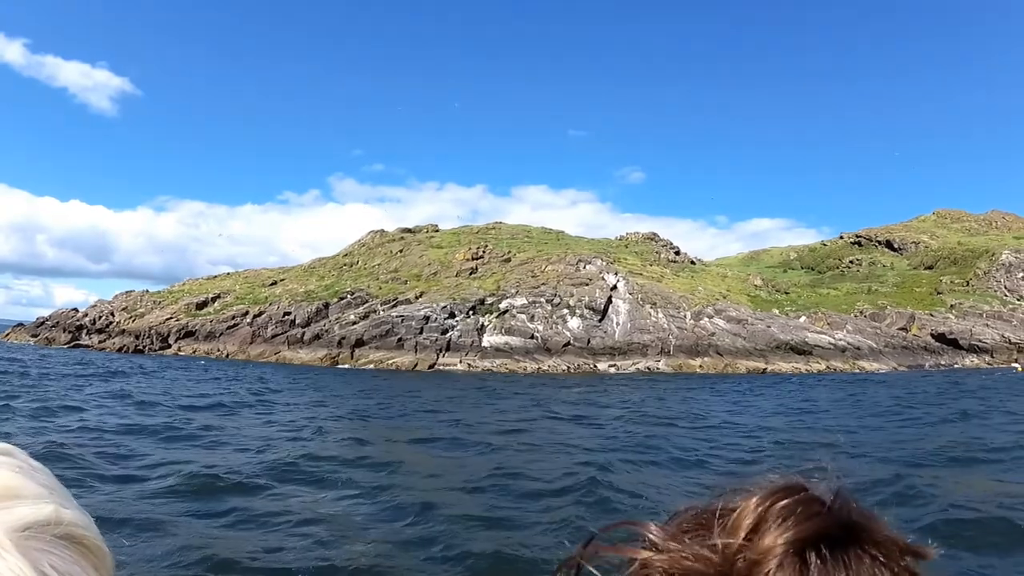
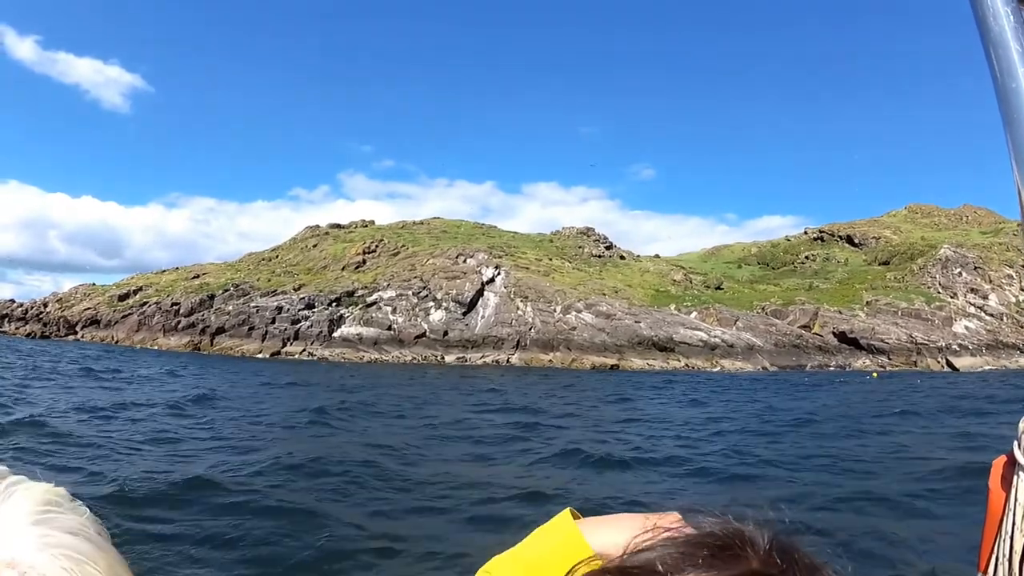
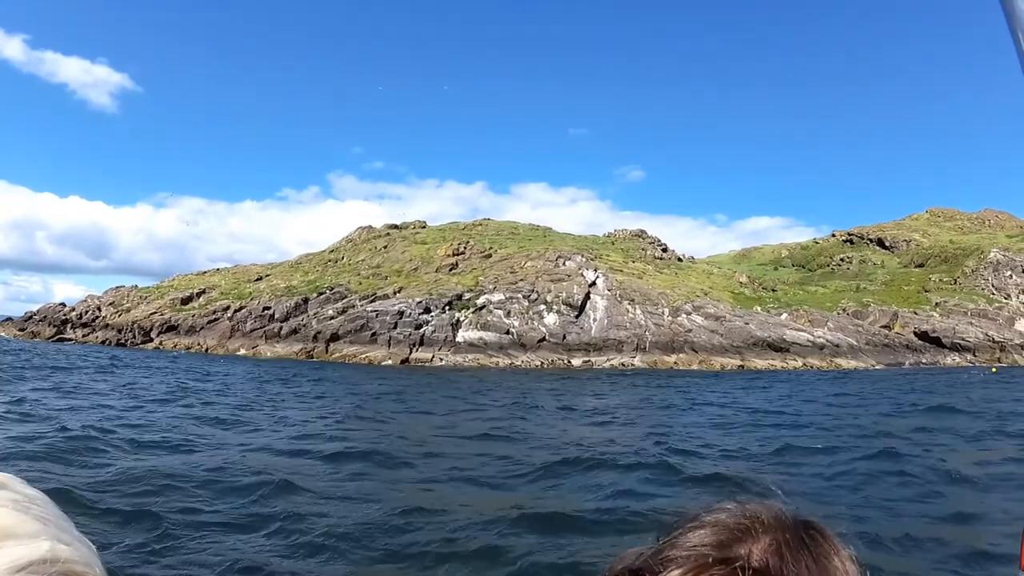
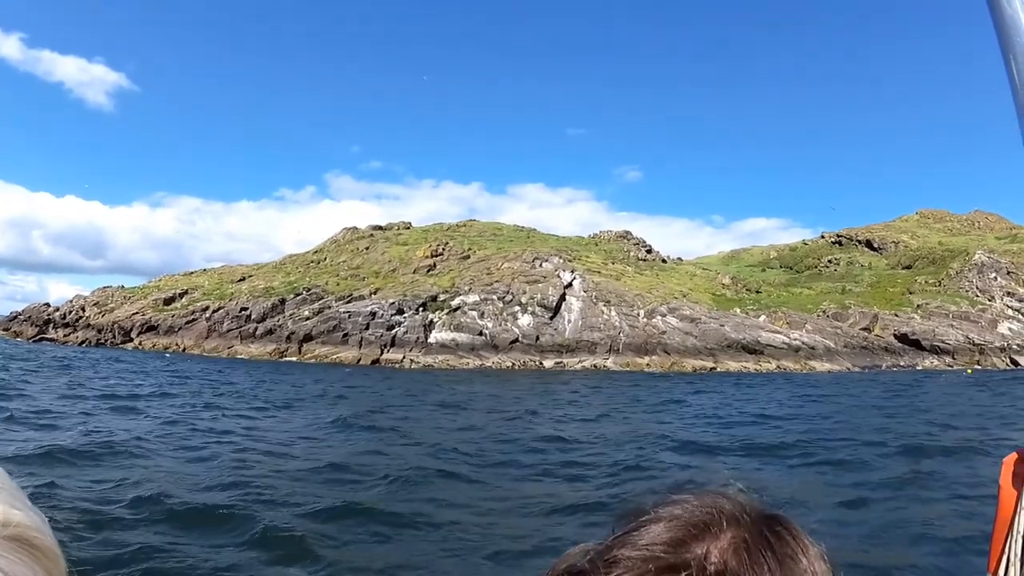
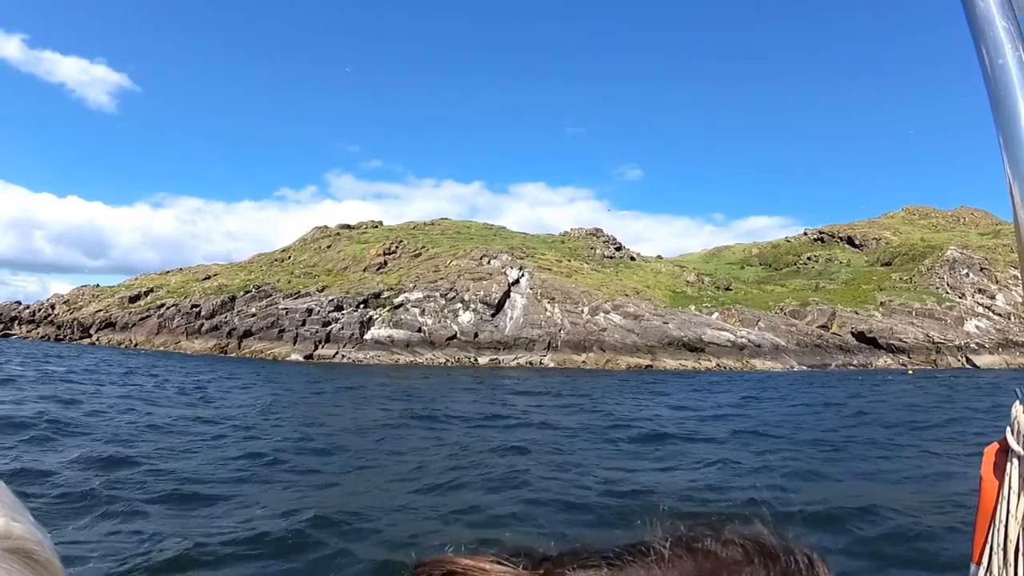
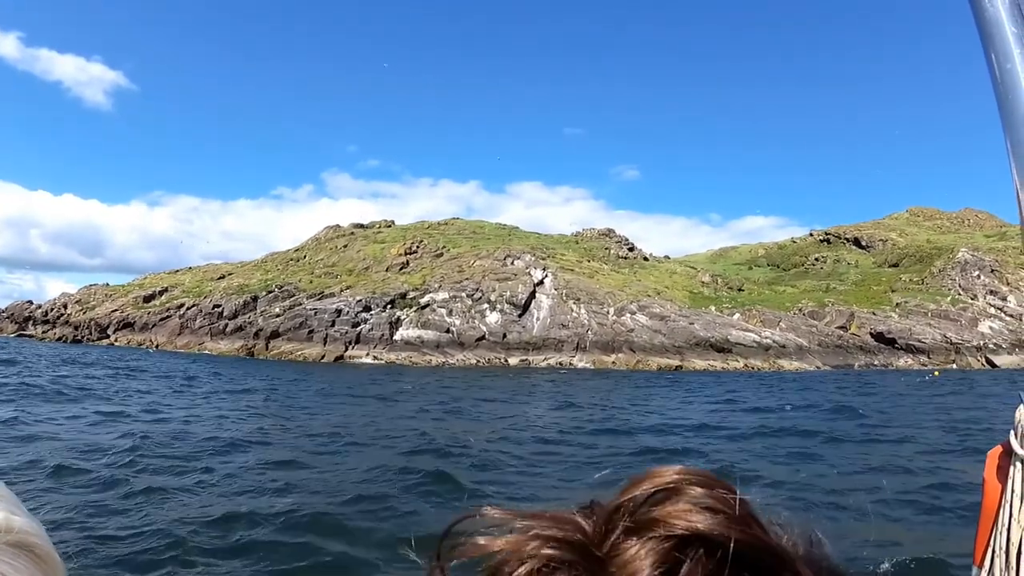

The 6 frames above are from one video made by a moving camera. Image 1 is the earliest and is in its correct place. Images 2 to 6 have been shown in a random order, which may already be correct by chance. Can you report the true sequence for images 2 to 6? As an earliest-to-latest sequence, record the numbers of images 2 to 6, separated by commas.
3, 4, 6, 5, 2
